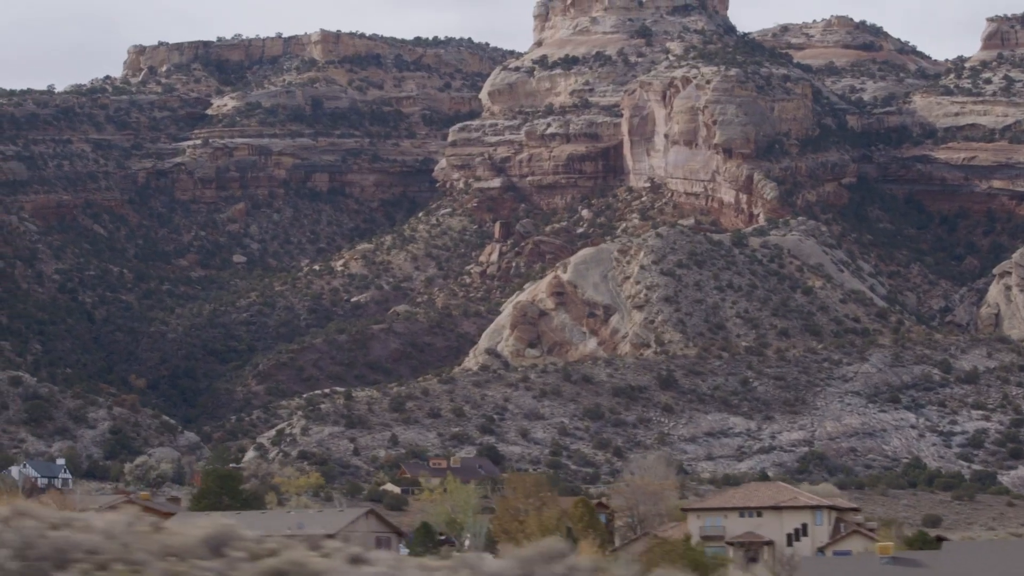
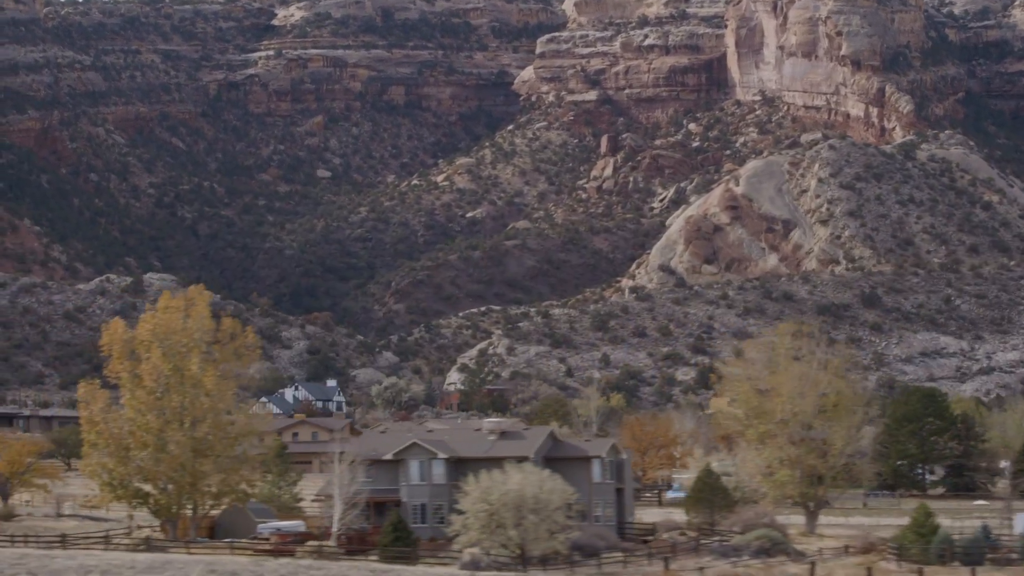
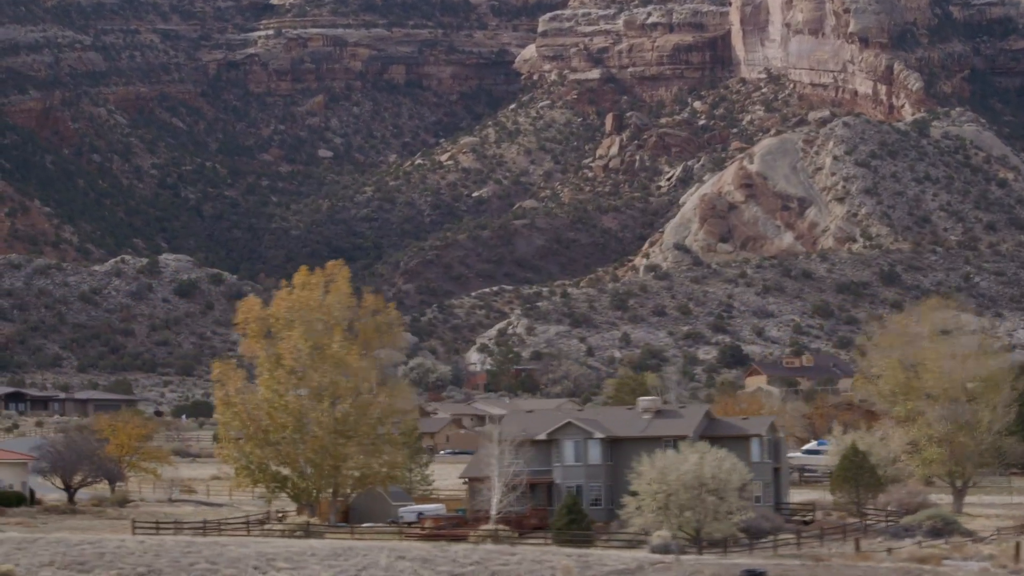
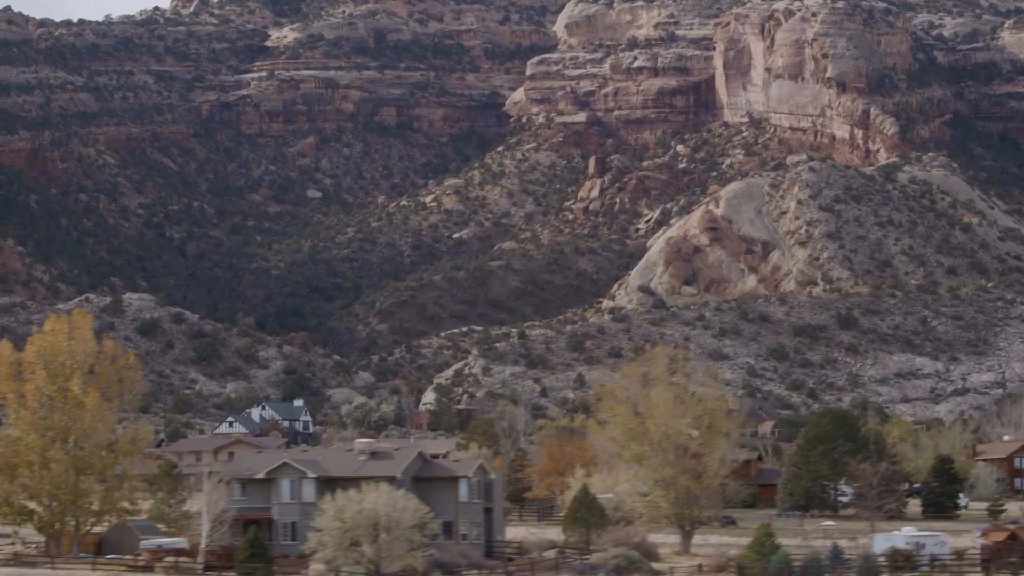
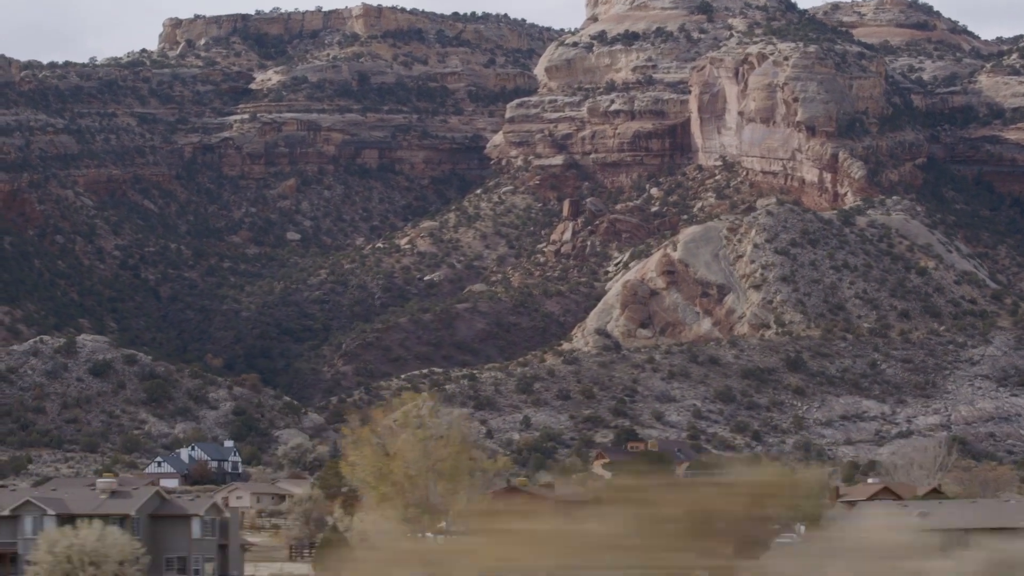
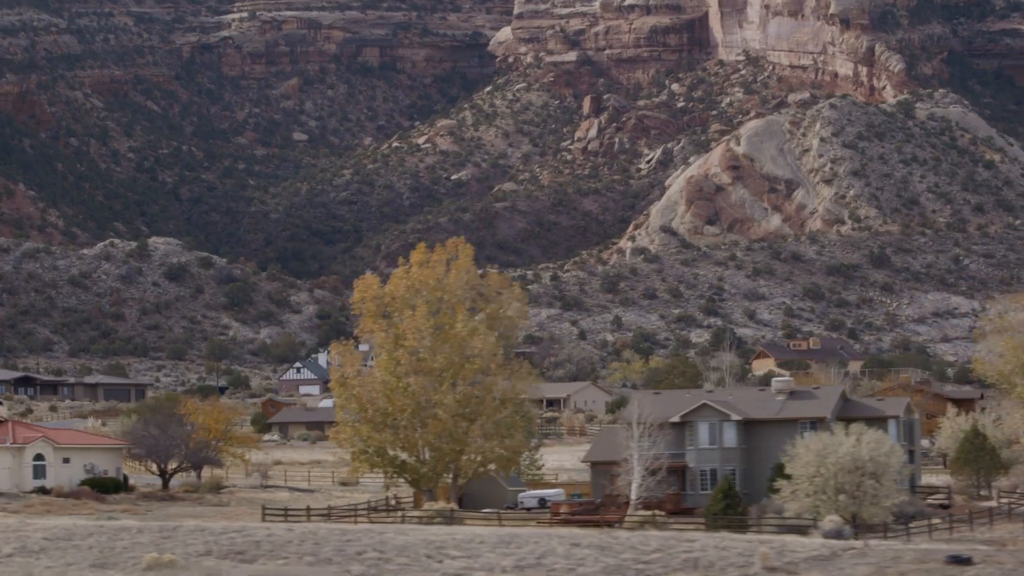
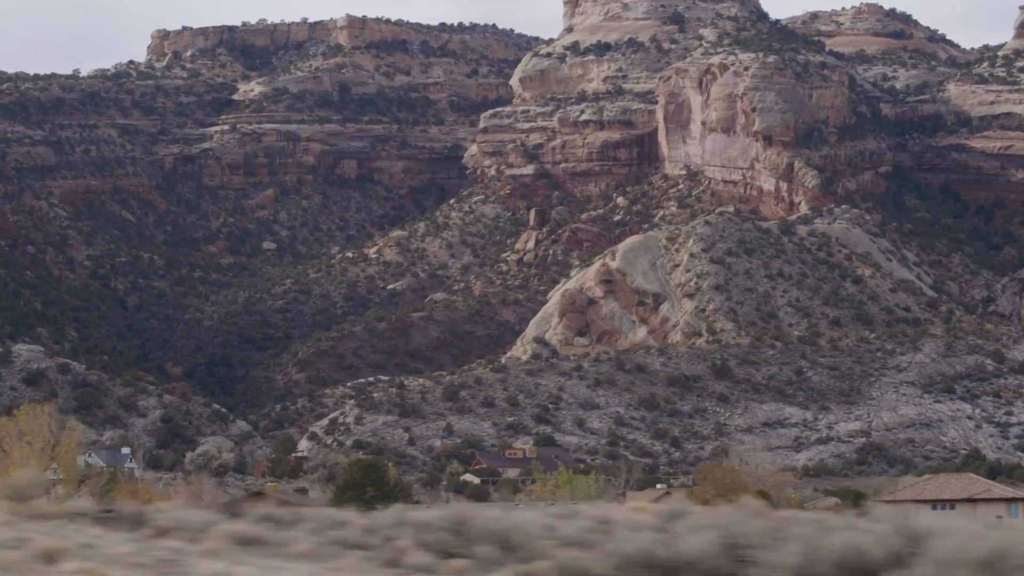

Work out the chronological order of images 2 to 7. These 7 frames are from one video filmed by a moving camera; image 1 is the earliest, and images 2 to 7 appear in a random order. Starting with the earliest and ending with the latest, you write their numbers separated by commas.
7, 5, 4, 2, 3, 6
